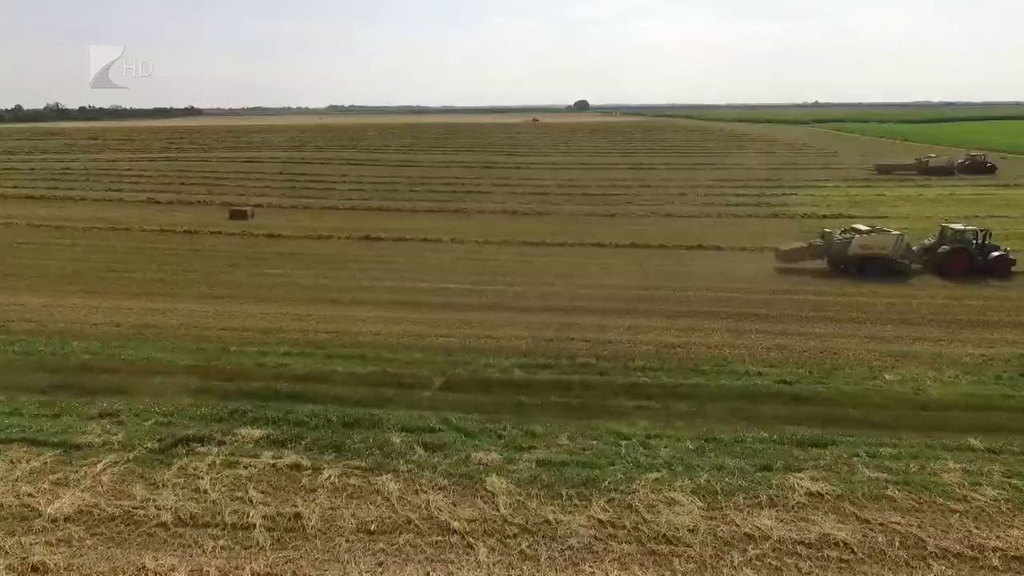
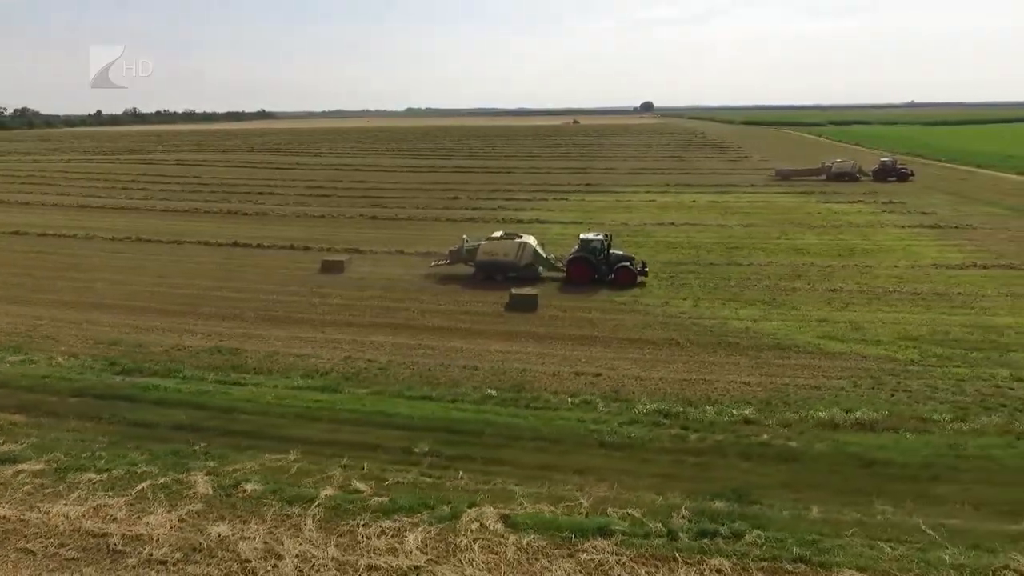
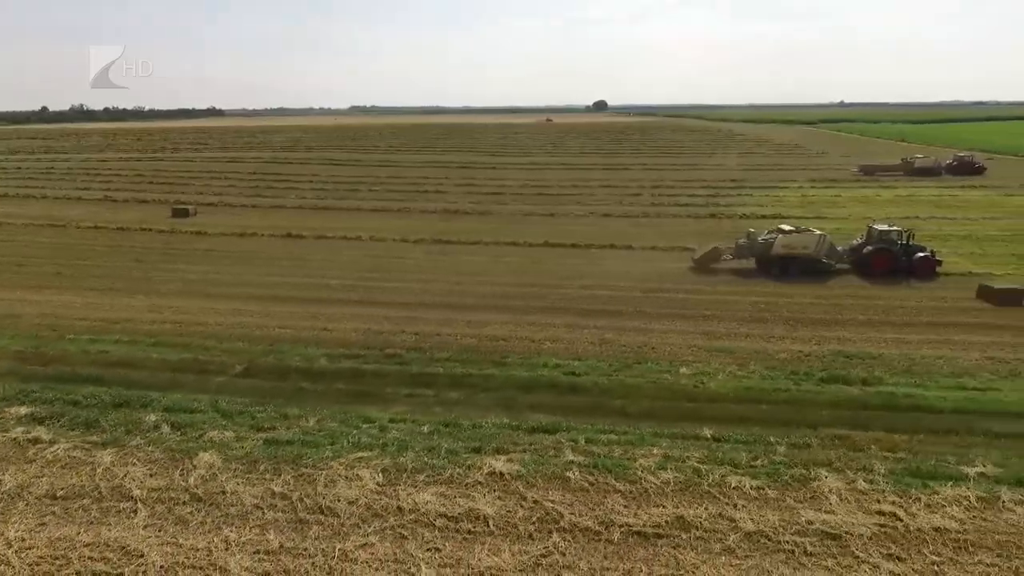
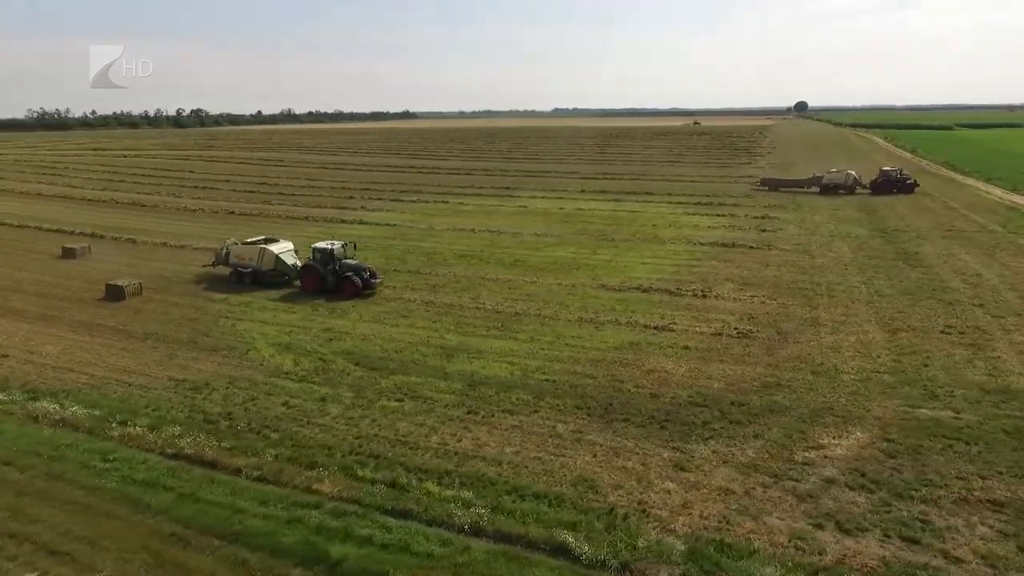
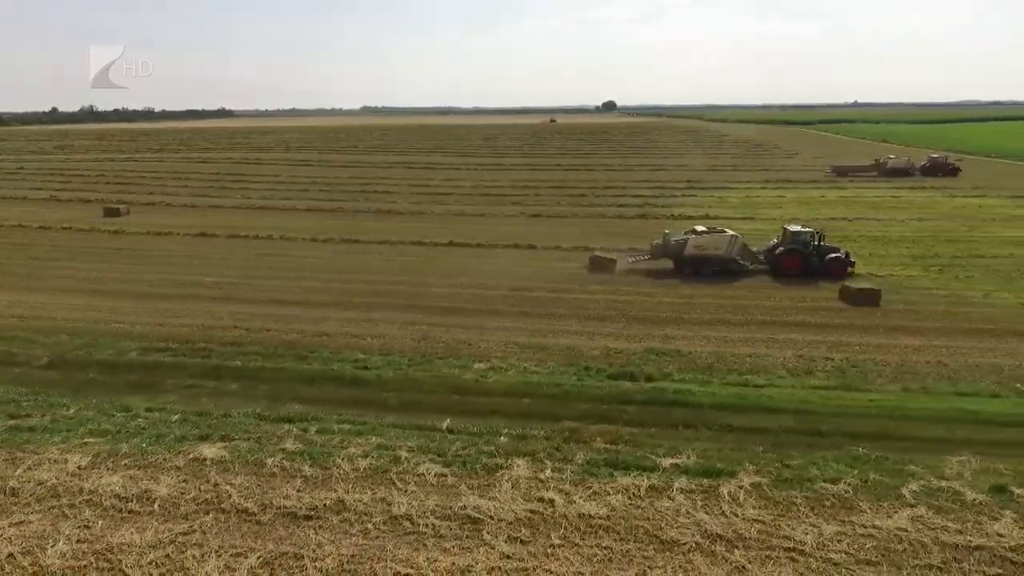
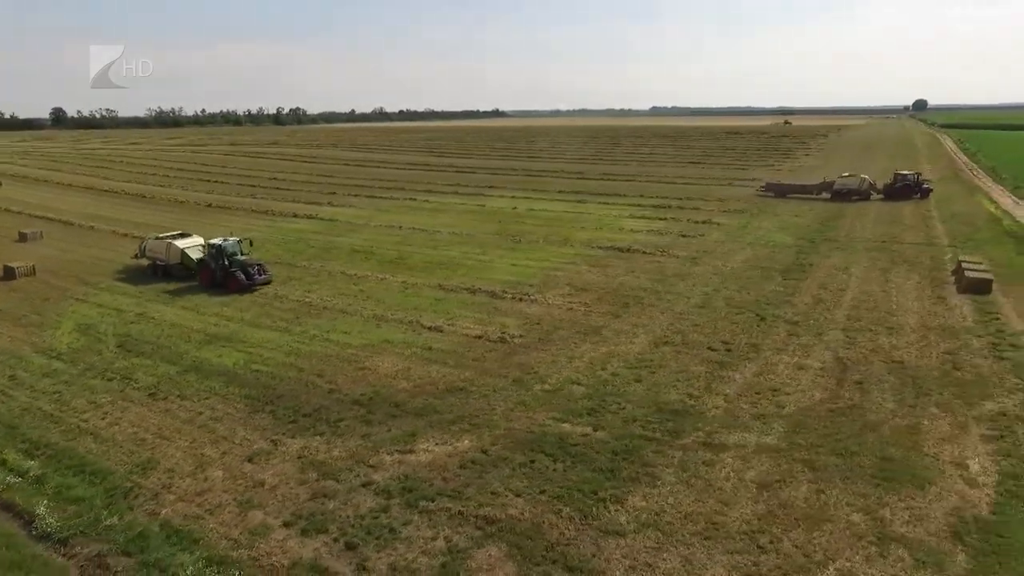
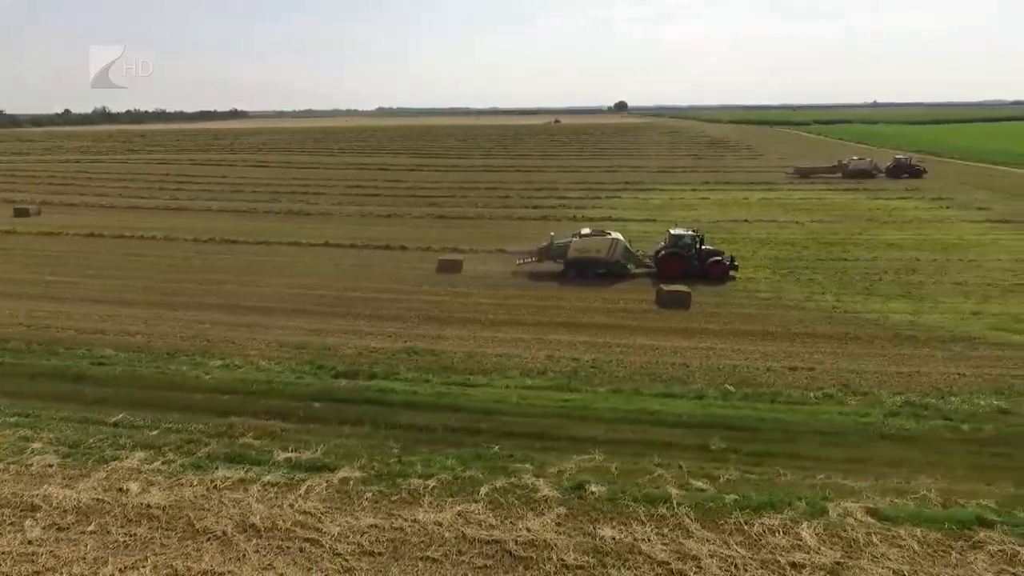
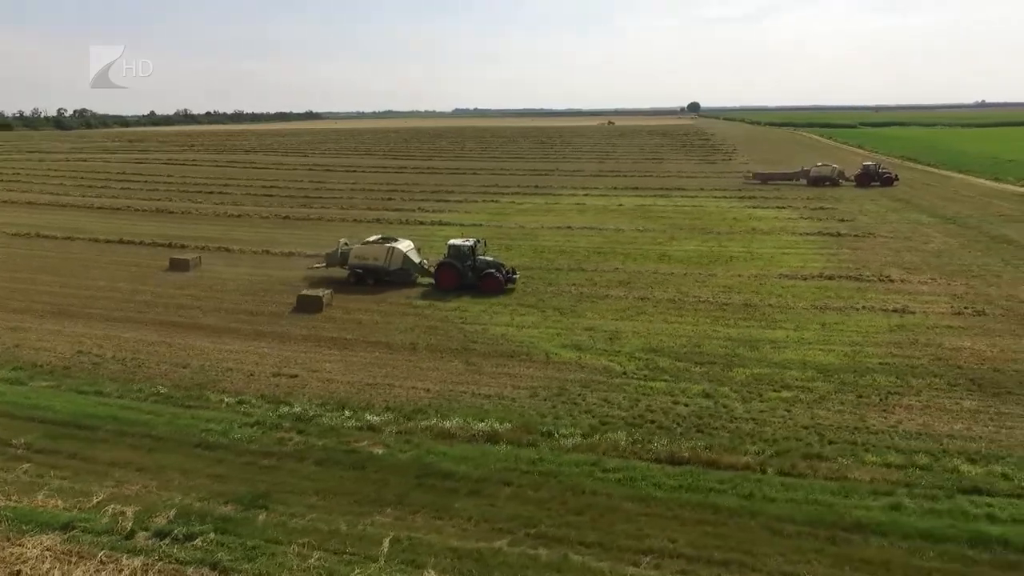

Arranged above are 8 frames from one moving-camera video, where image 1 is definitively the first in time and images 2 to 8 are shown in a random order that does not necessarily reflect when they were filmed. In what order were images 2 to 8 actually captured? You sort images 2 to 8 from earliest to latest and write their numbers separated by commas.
3, 5, 7, 2, 8, 4, 6
